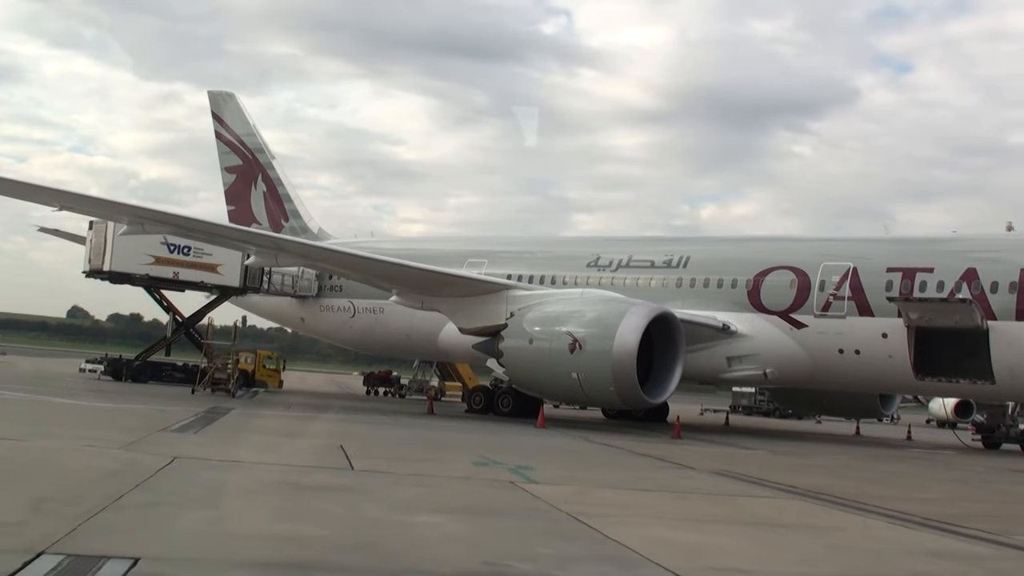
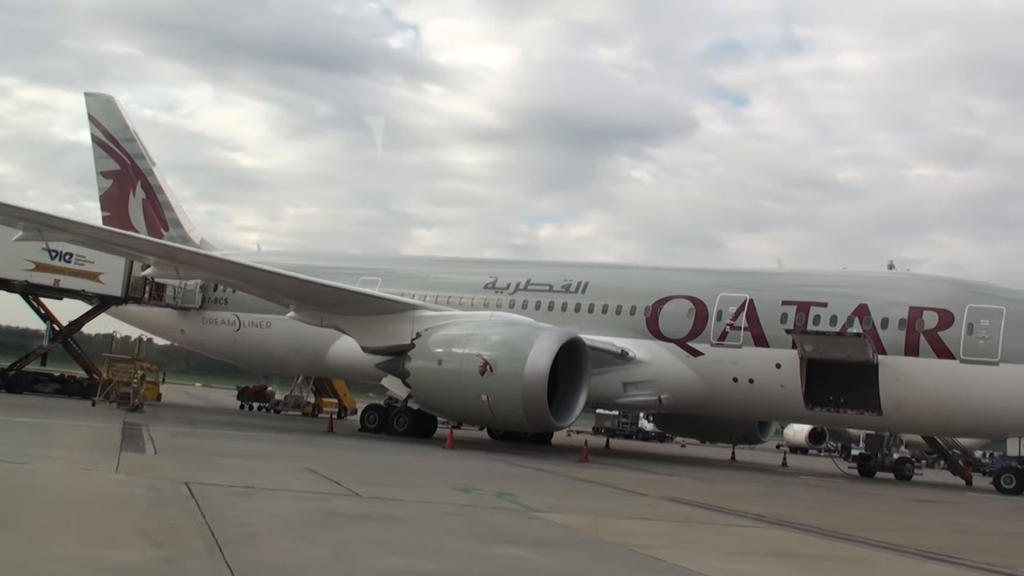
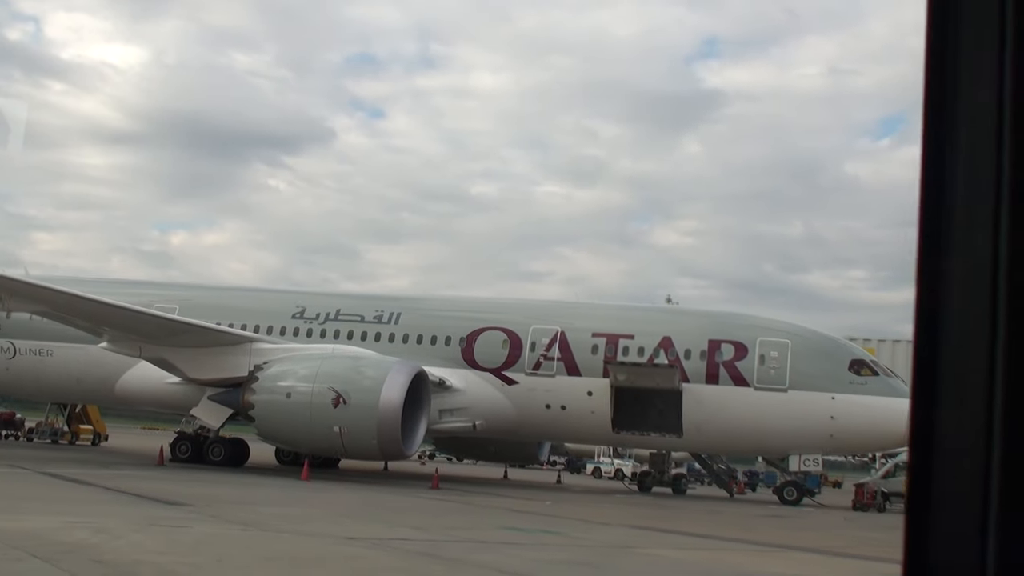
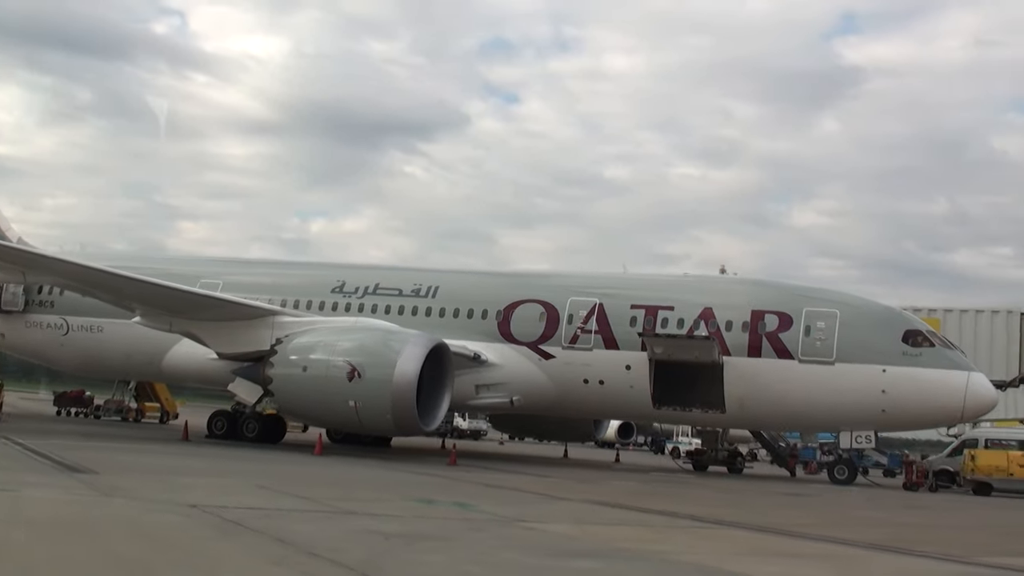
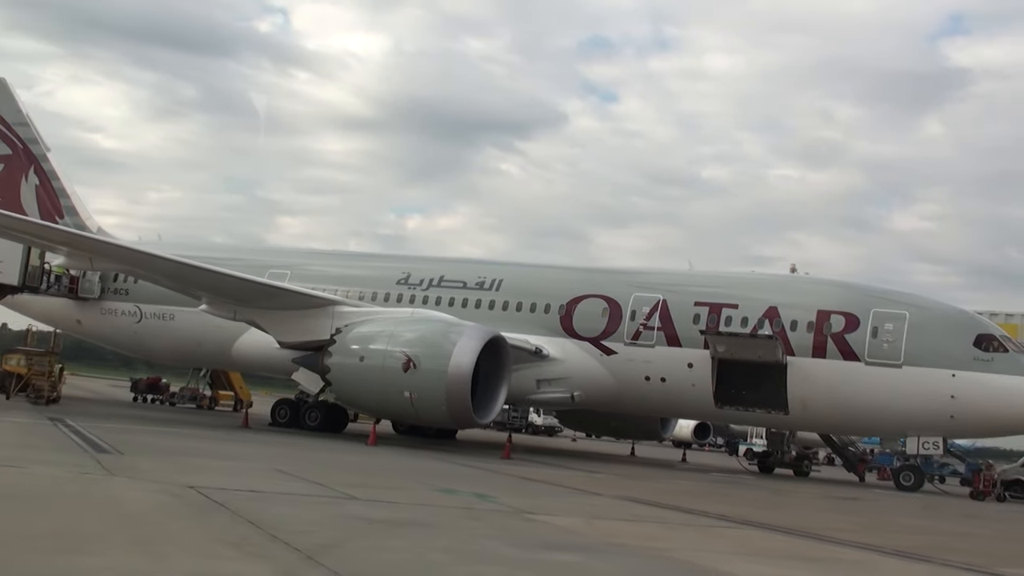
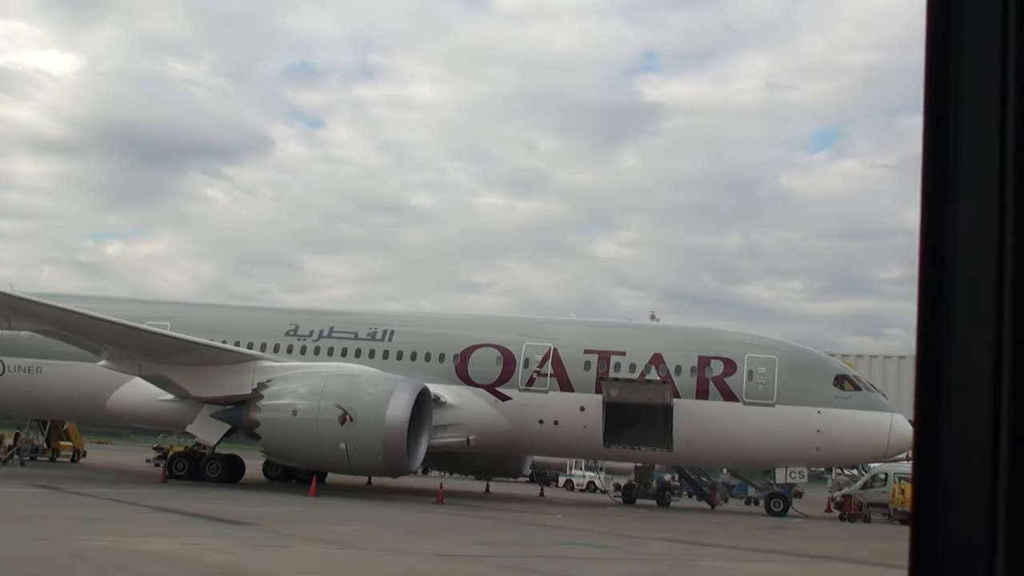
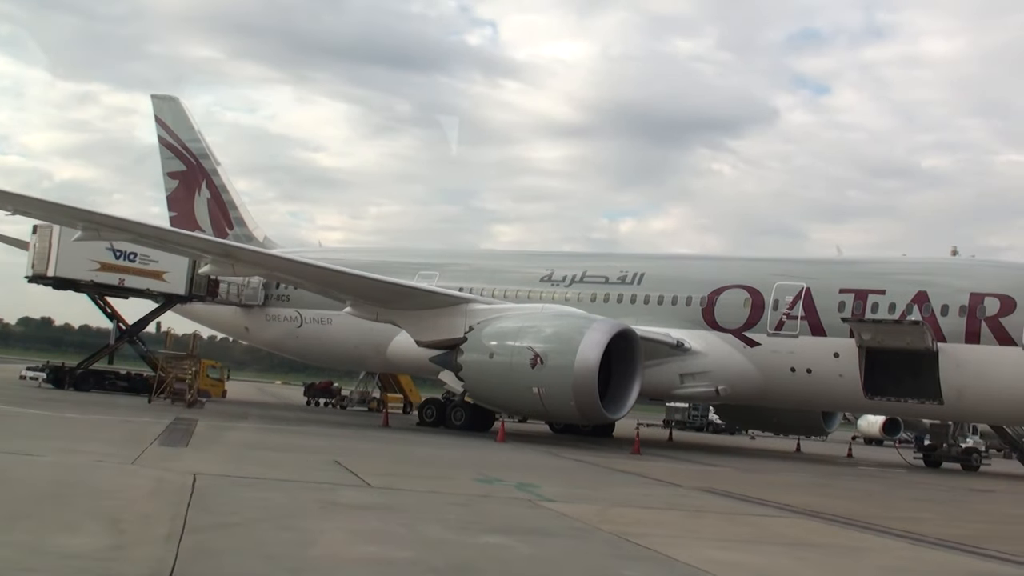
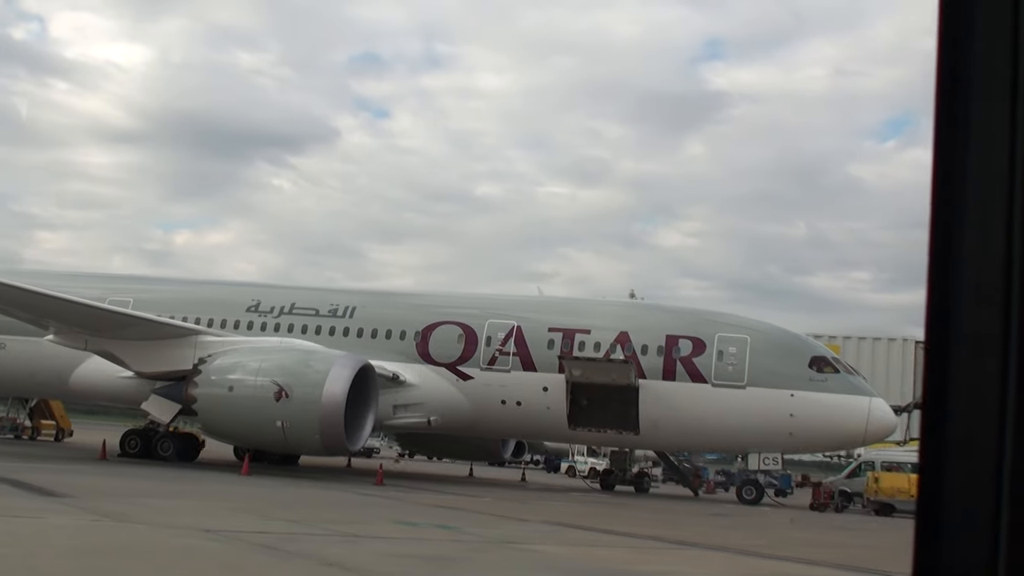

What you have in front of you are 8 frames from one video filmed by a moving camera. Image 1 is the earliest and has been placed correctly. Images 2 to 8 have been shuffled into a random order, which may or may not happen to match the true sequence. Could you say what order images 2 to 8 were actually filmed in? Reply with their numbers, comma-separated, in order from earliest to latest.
7, 2, 5, 4, 8, 3, 6
